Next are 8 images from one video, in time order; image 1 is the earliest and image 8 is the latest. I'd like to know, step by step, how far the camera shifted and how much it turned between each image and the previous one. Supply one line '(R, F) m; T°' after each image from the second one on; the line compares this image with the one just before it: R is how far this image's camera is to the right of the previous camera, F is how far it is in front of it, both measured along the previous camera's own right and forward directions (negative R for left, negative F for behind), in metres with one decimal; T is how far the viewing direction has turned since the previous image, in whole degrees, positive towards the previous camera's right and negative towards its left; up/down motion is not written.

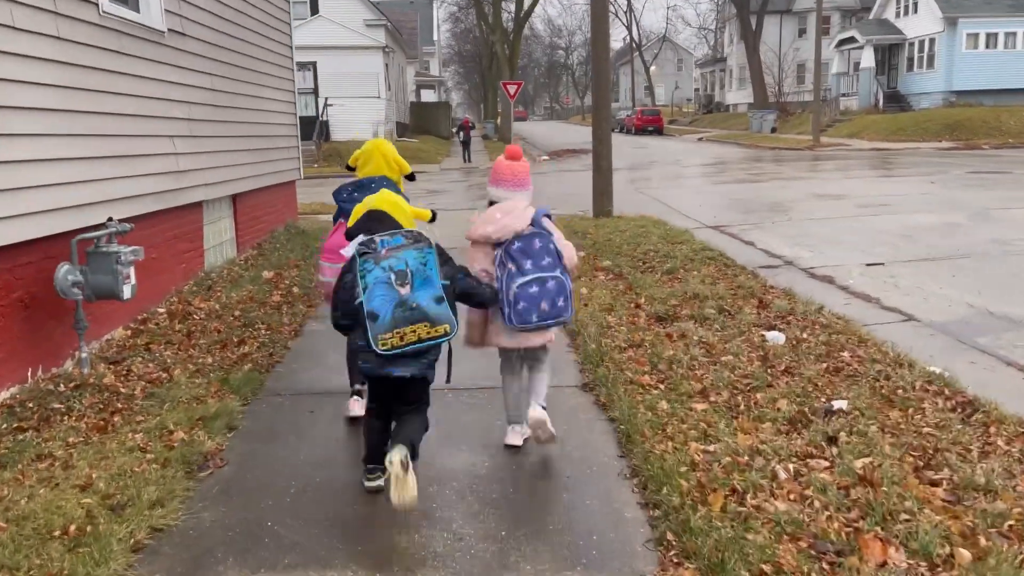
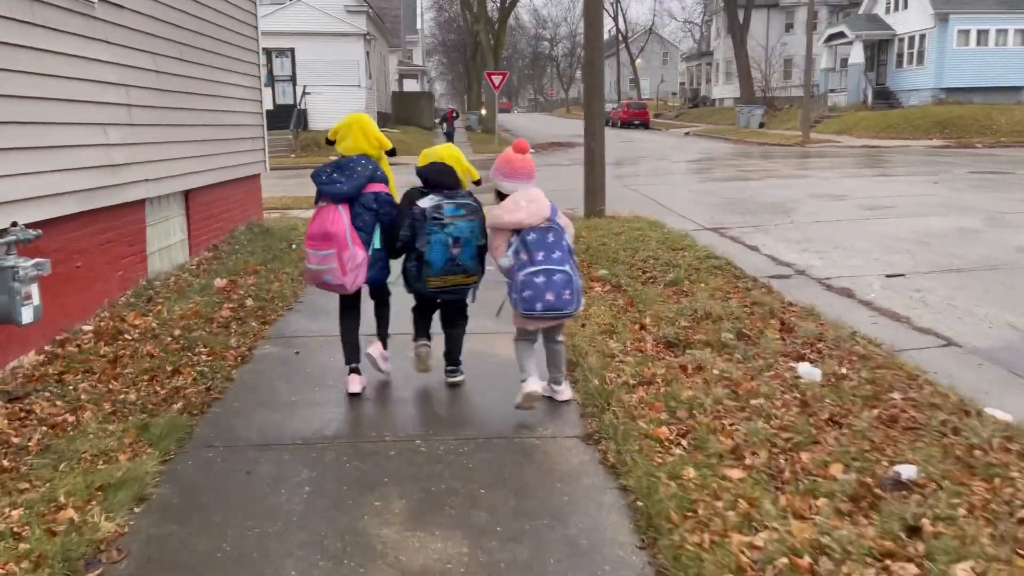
(0.0, +0.9) m; +1°
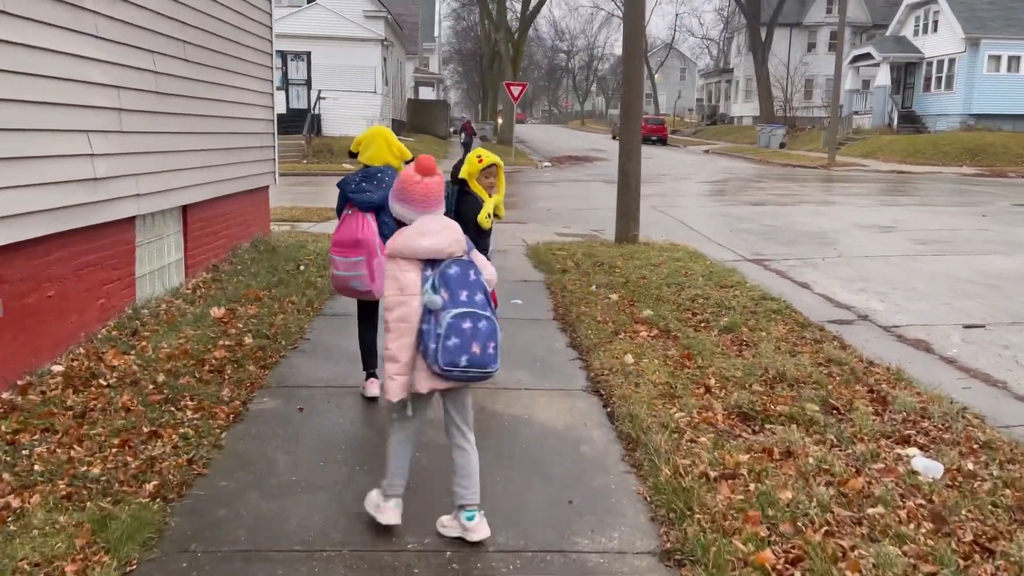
(-0.2, +0.8) m; -1°
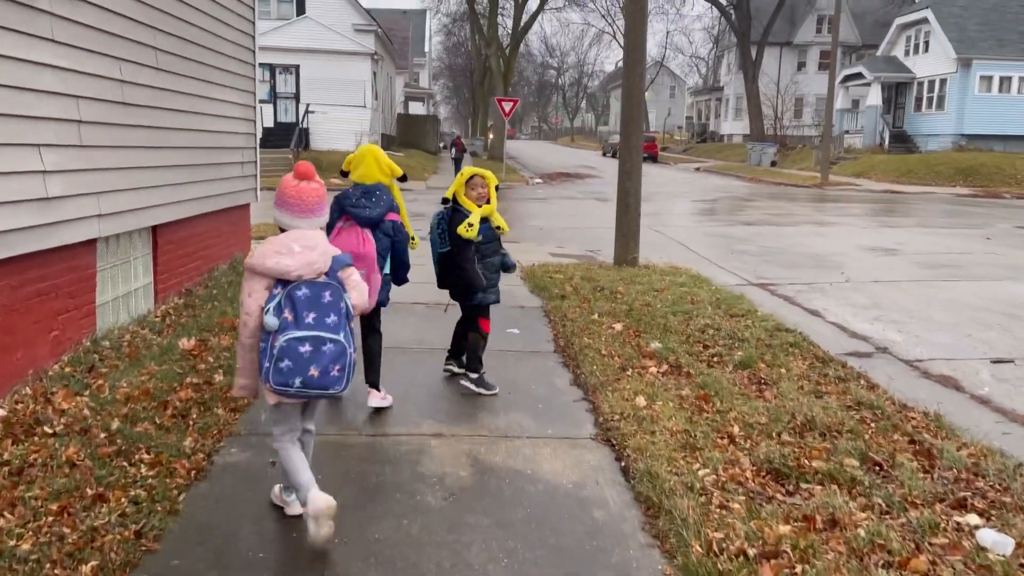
(-0.1, +0.5) m; +1°
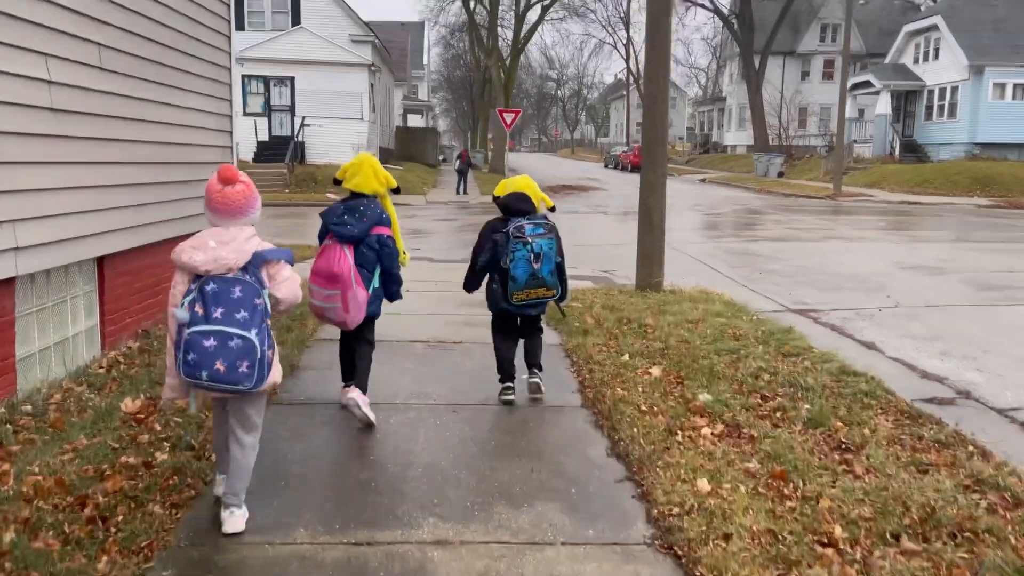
(-0.1, +1.1) m; 0°
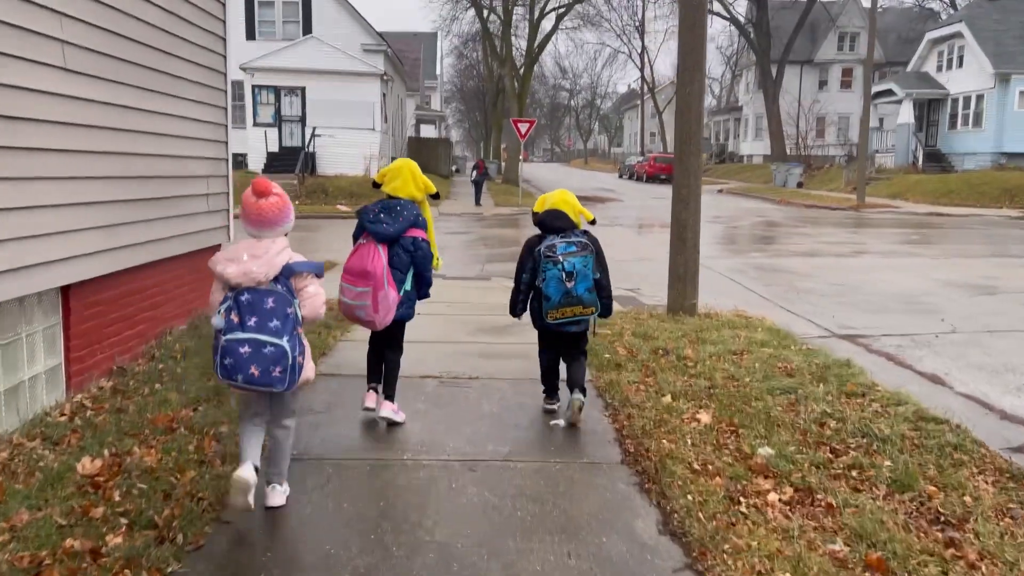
(-0.1, +0.7) m; -1°
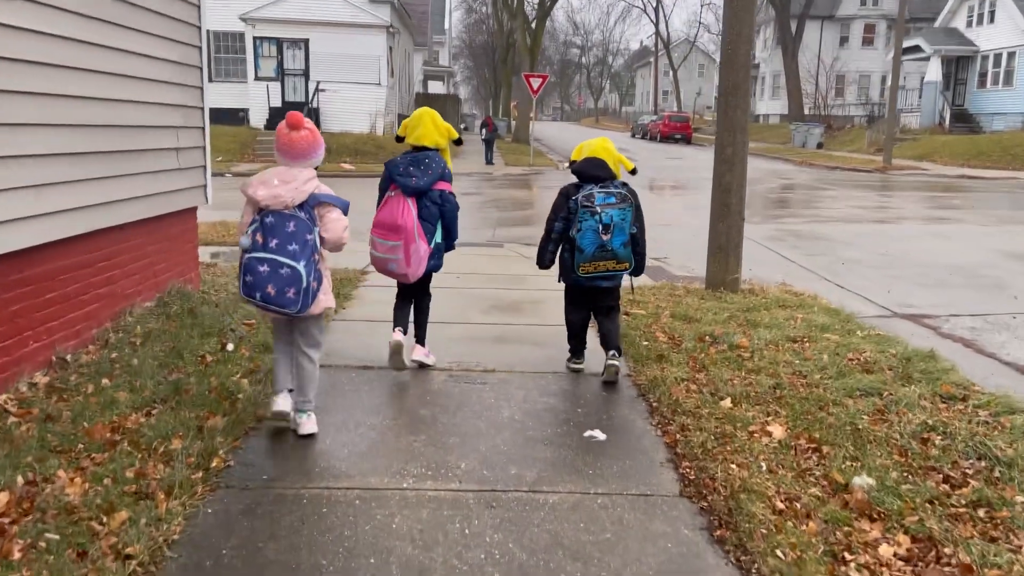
(-0.1, +1.0) m; -1°
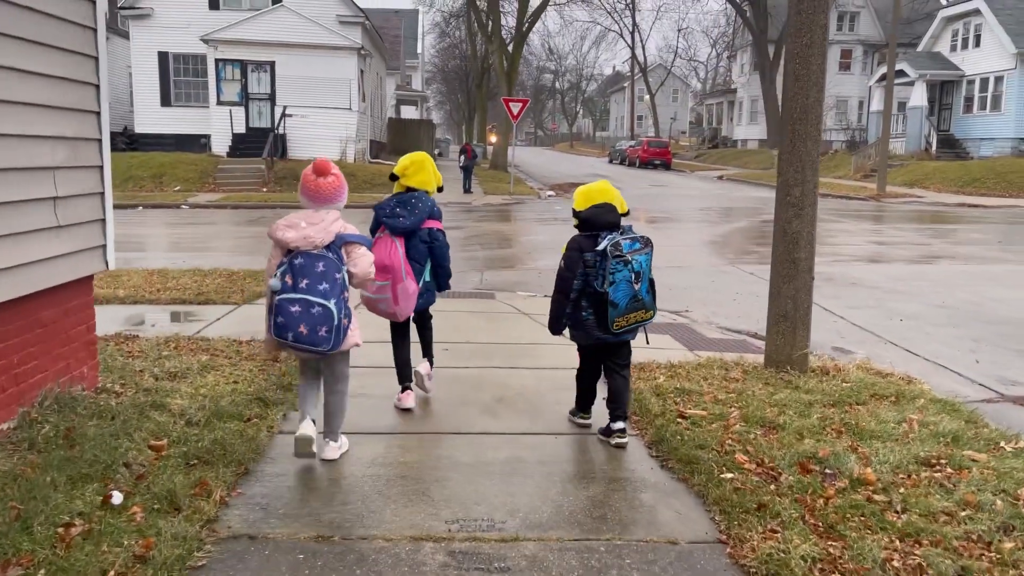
(-0.2, +1.6) m; +2°
